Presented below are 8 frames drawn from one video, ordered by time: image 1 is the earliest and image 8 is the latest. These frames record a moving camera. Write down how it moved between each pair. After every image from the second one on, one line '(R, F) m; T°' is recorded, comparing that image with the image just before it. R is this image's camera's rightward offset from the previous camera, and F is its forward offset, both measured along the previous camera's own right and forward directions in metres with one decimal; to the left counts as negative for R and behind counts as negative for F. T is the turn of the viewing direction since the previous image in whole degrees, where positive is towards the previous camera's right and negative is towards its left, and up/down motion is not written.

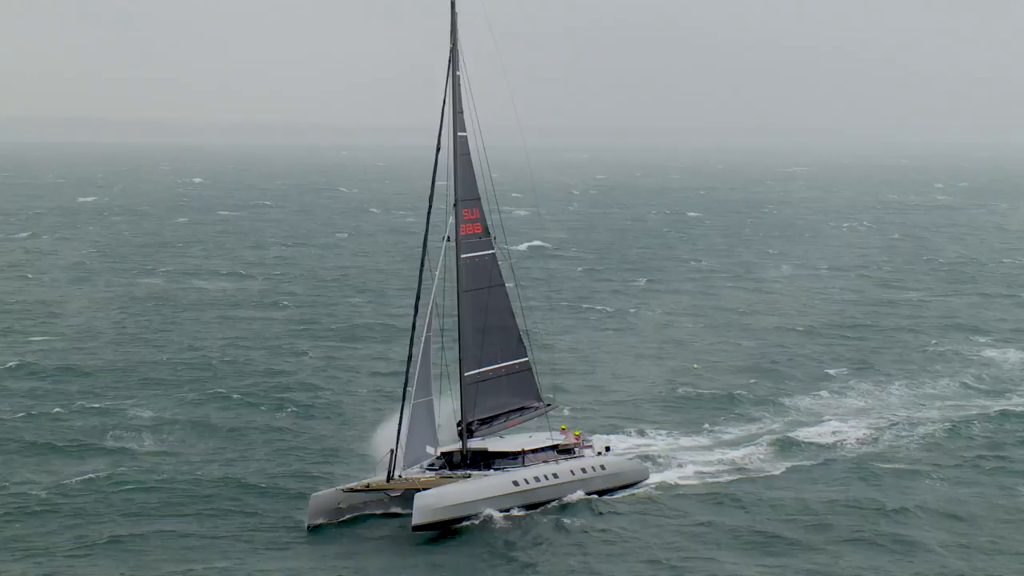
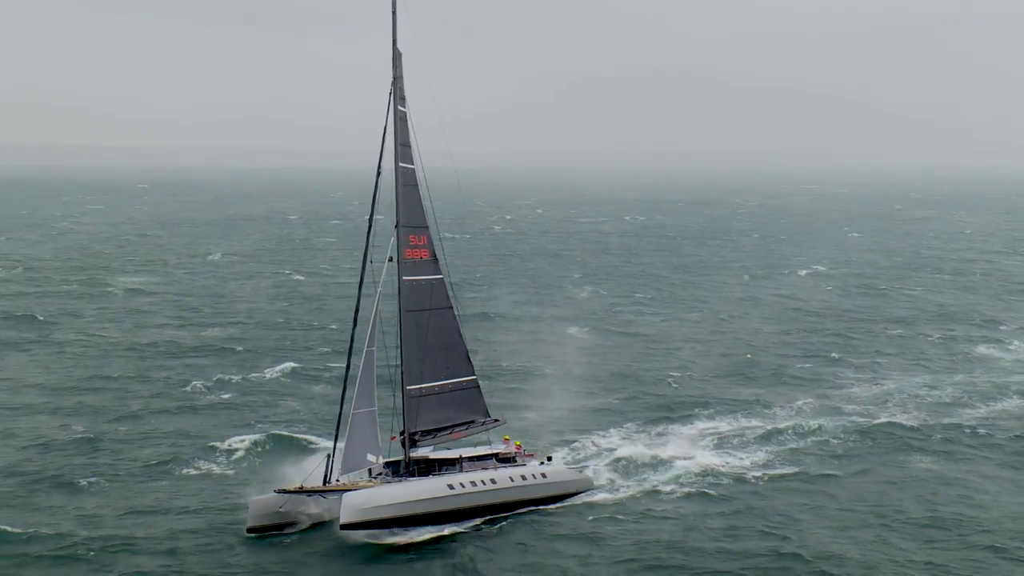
(+7.7, -5.6) m; -12°
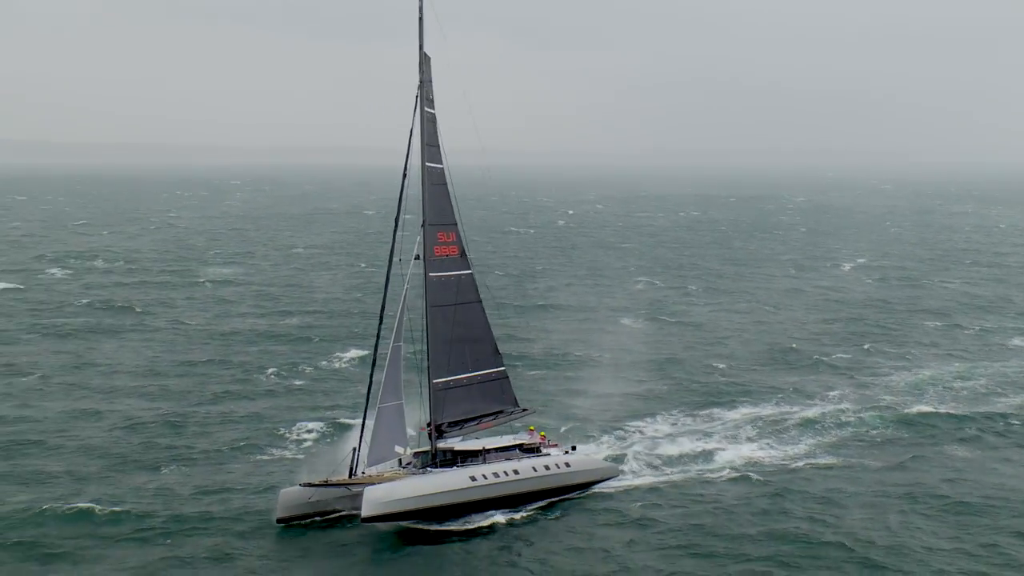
(-0.3, -1.7) m; -2°
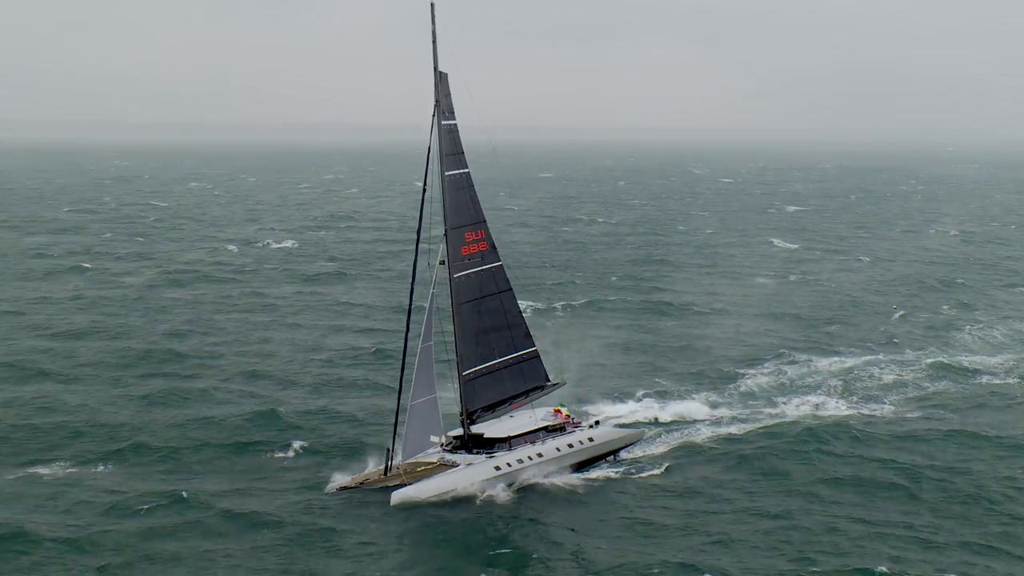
(+3.2, -3.5) m; -7°
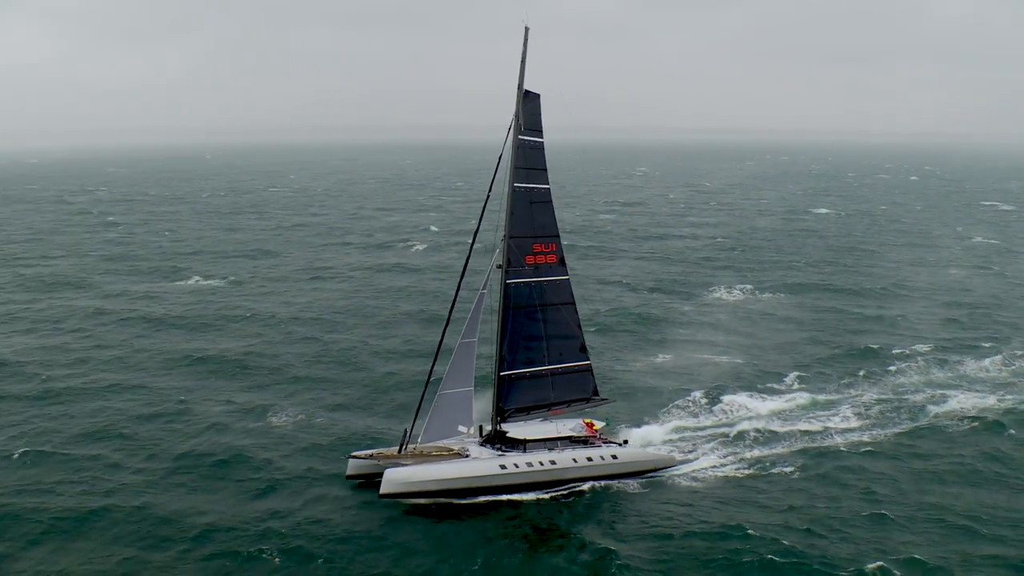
(+13.0, -3.9) m; -23°
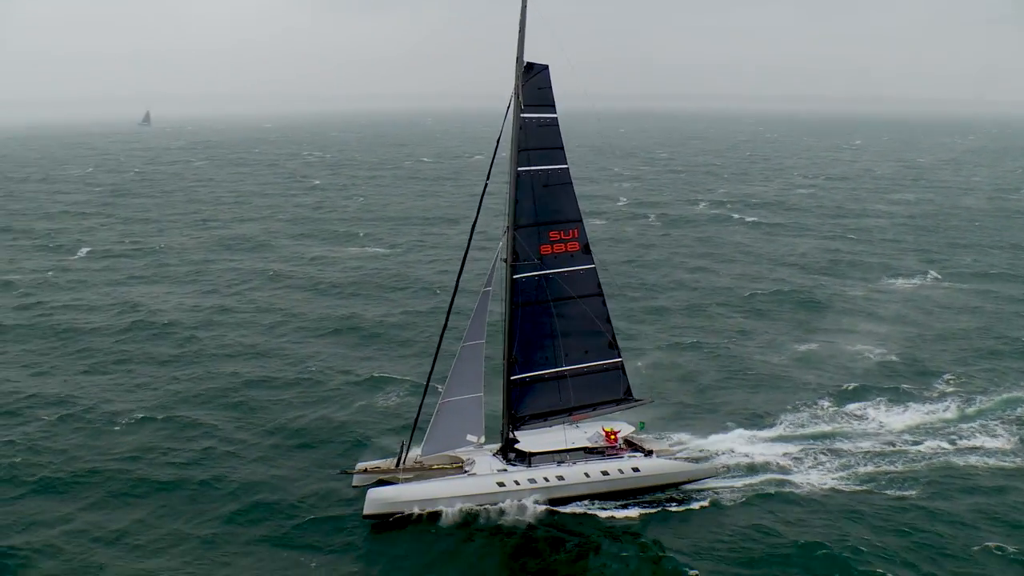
(+4.6, +3.7) m; -12°
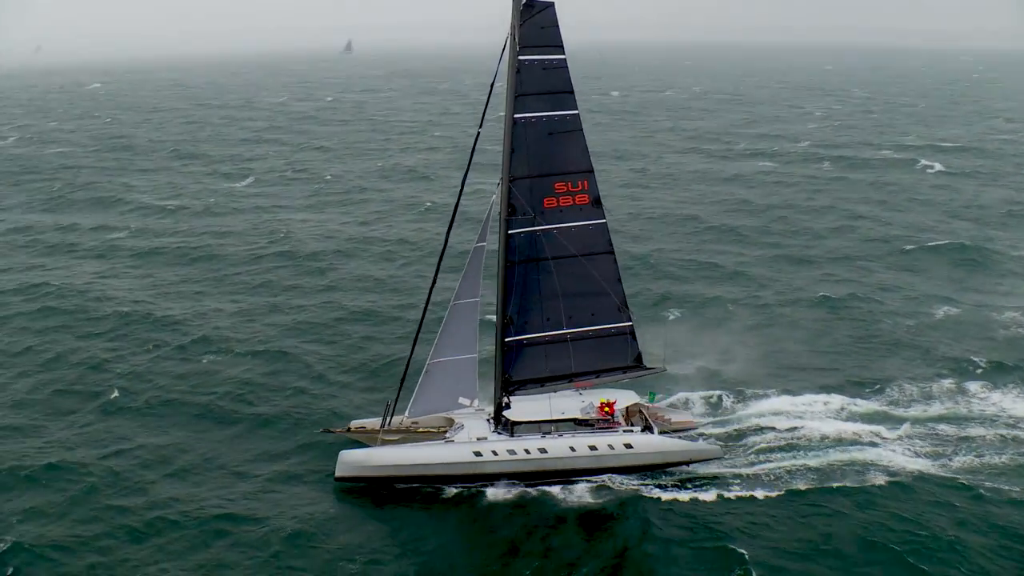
(+4.0, +3.3) m; -11°
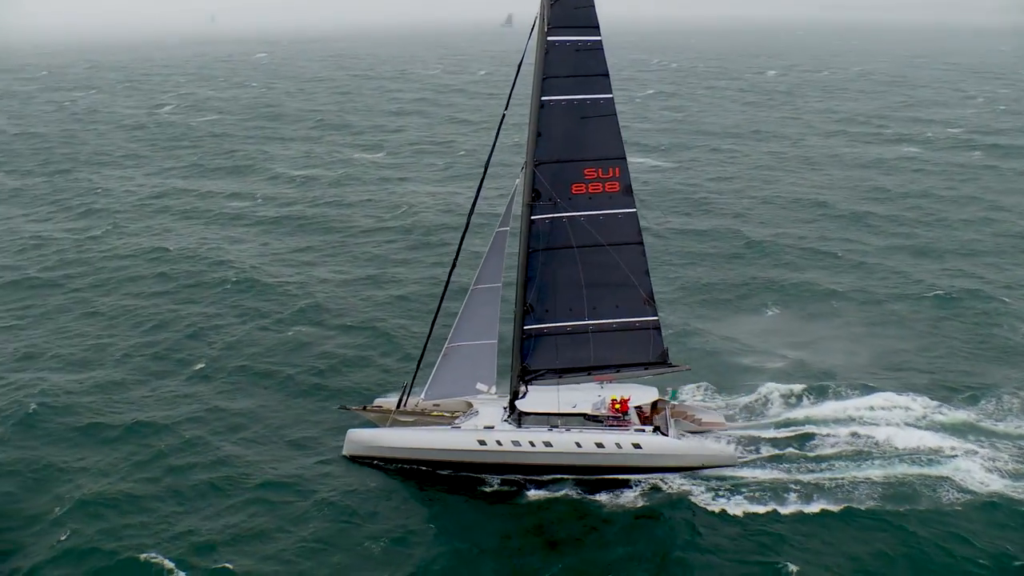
(+2.6, +1.6) m; -8°
